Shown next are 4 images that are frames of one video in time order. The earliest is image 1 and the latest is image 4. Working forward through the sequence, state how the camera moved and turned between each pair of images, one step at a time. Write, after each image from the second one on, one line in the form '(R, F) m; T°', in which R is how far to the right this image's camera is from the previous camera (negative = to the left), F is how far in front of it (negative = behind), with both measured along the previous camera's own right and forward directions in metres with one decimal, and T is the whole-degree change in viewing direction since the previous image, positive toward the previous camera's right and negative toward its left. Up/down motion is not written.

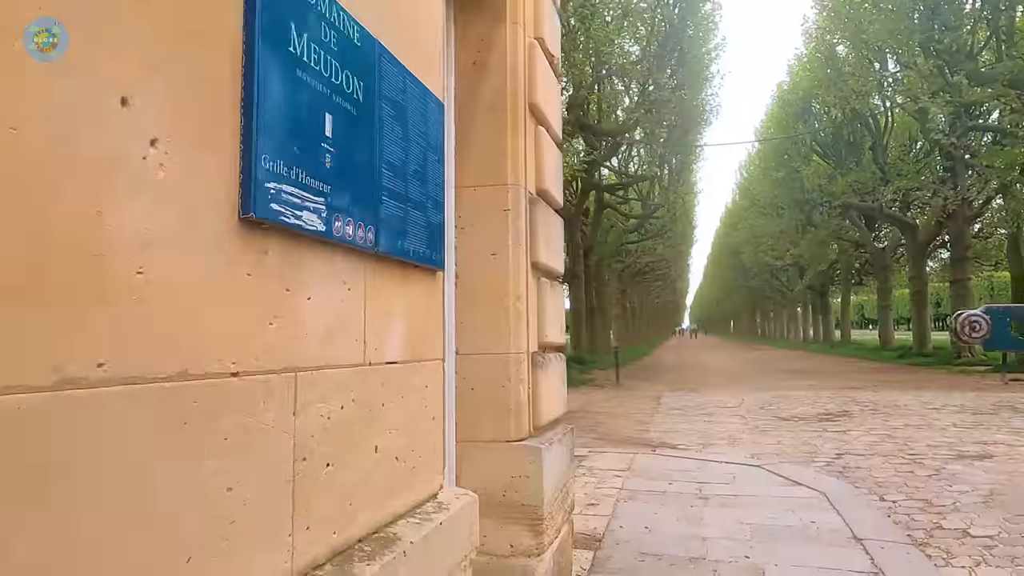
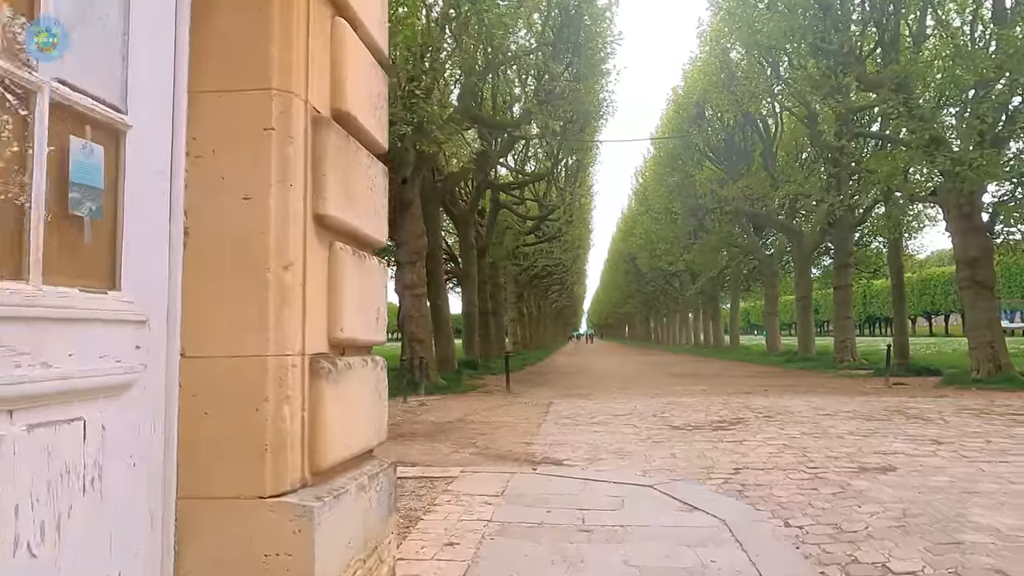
(+0.4, +1.2) m; +8°
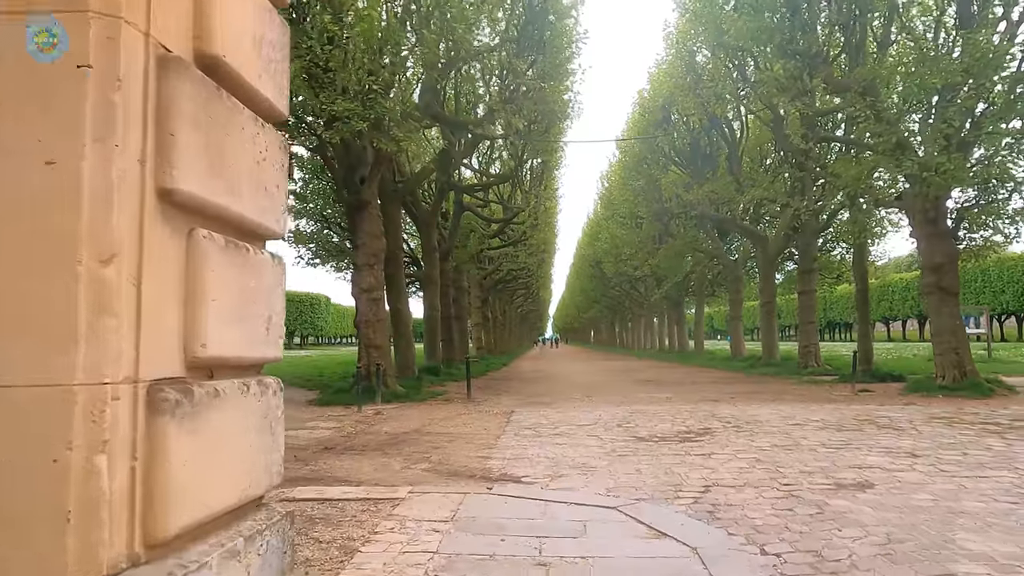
(+0.1, +0.6) m; +3°
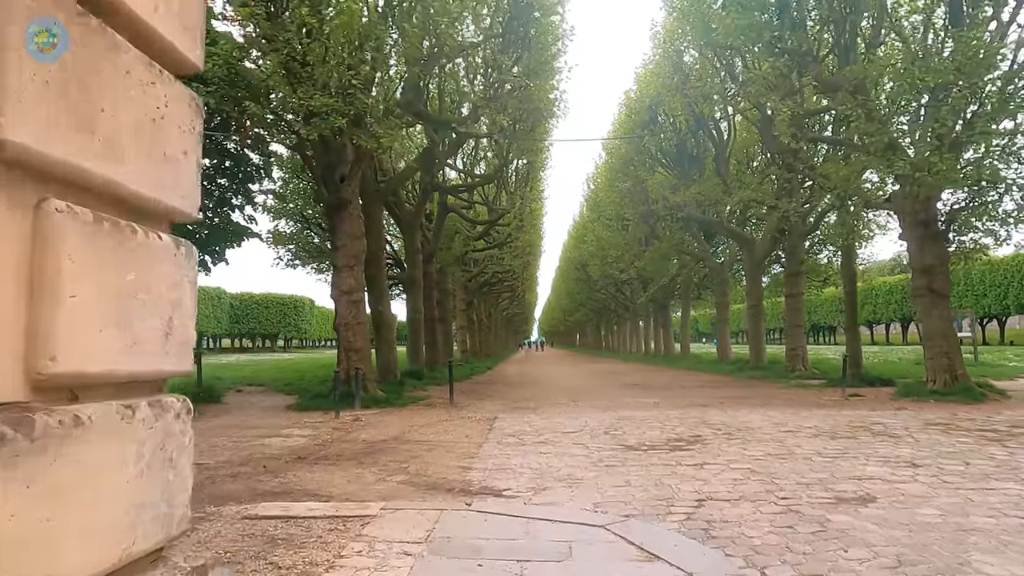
(0.0, +0.5) m; +1°
